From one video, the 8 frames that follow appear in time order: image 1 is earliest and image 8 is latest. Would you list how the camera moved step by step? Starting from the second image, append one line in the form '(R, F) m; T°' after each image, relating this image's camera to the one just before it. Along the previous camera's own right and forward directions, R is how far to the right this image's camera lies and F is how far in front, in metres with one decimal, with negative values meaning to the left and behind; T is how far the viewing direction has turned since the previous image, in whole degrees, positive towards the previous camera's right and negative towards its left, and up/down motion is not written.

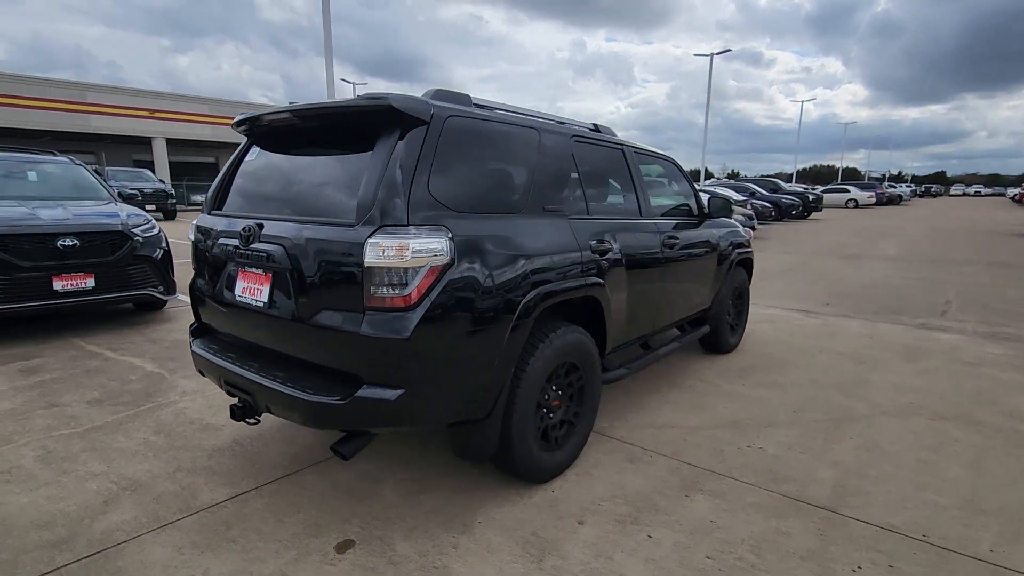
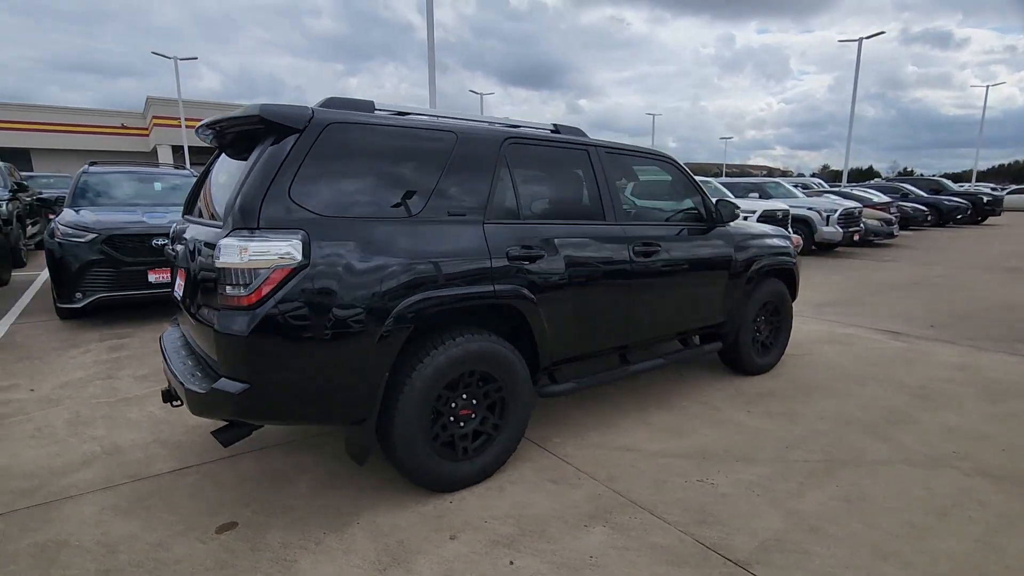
(+1.2, +0.2) m; -14°
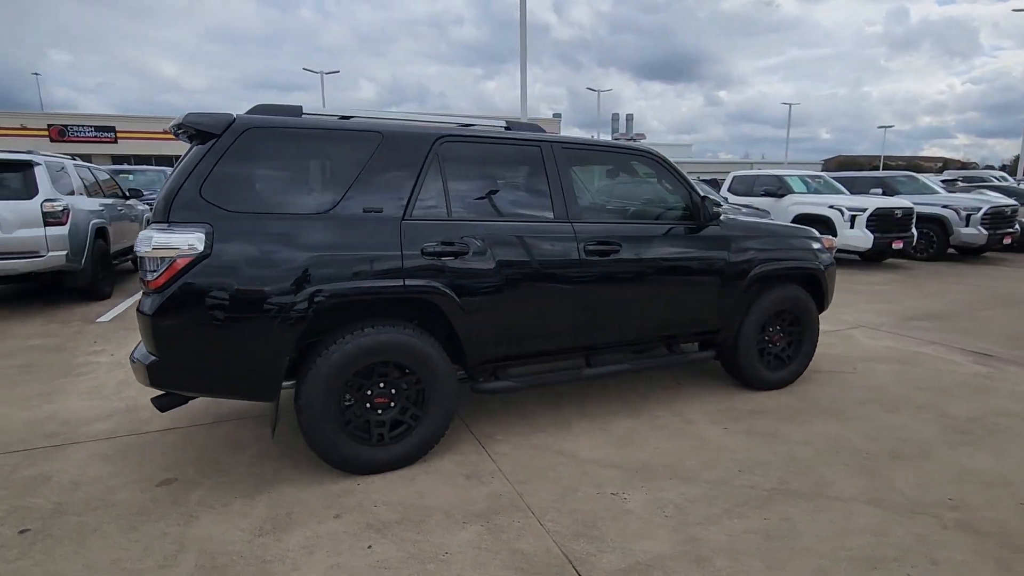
(+1.2, +0.1) m; -13°
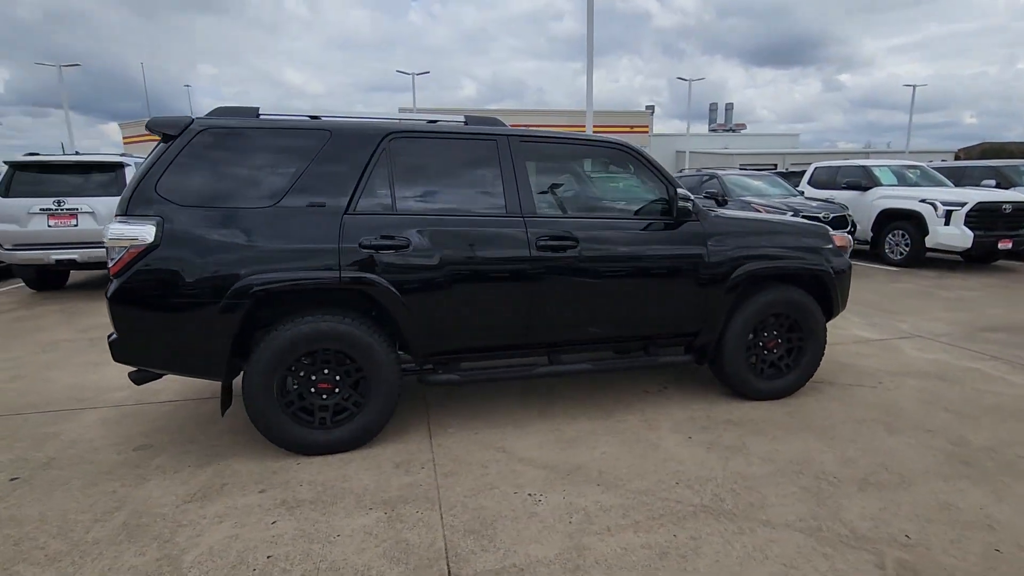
(+0.9, +0.1) m; -10°
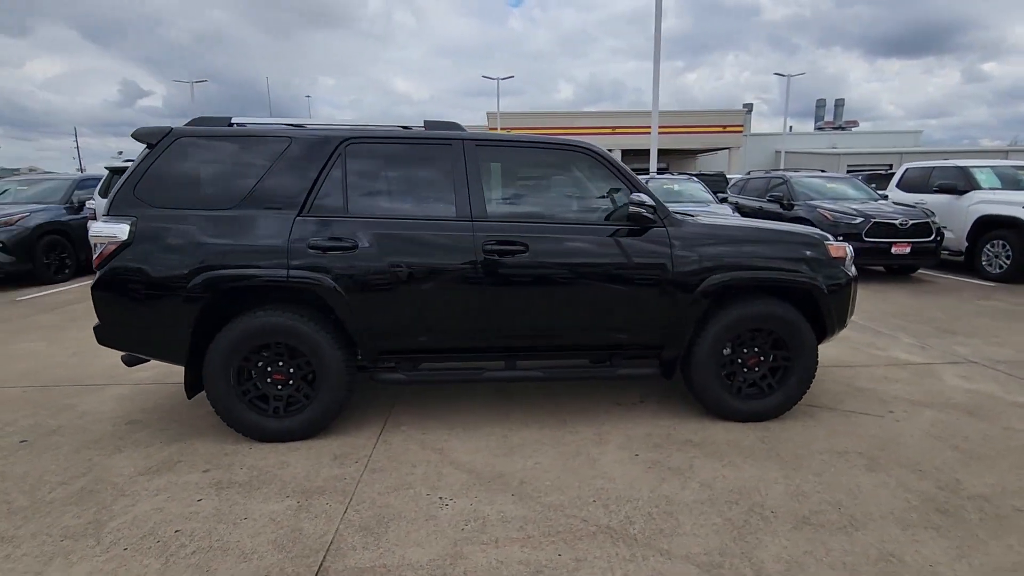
(+0.9, +0.1) m; -10°
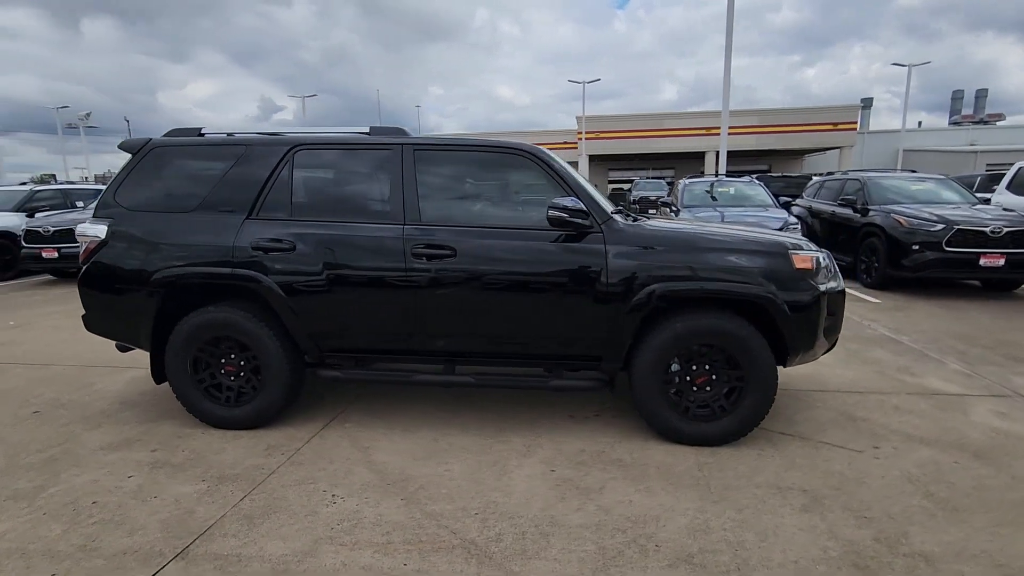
(+1.0, +0.2) m; -10°
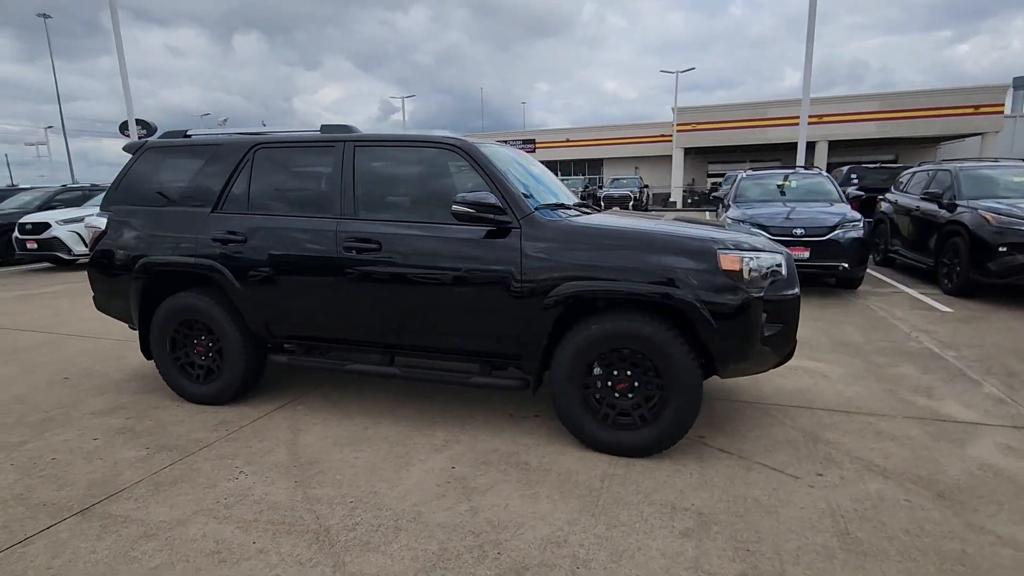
(+1.1, +0.1) m; -11°
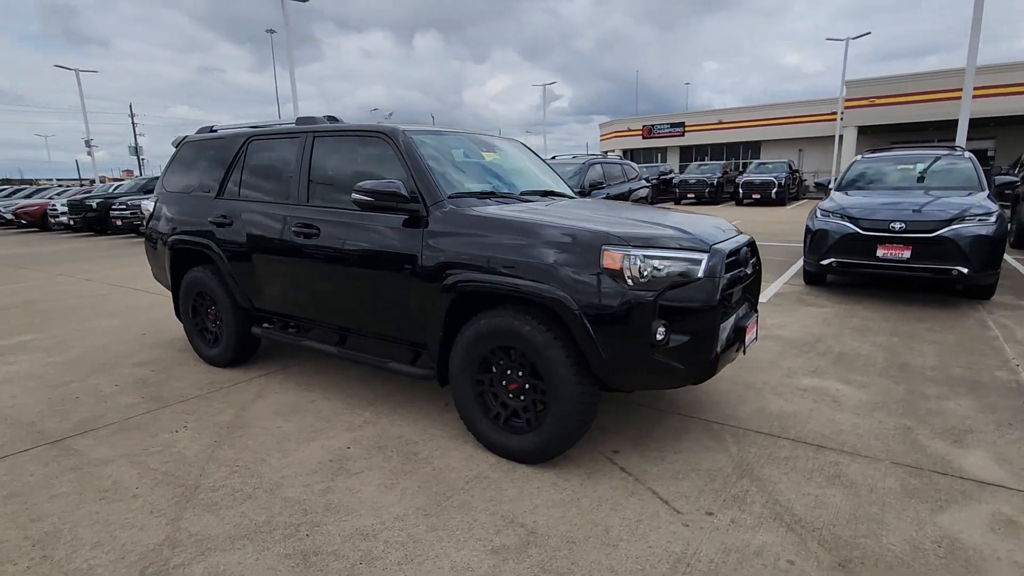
(+1.4, +0.3) m; -16°
